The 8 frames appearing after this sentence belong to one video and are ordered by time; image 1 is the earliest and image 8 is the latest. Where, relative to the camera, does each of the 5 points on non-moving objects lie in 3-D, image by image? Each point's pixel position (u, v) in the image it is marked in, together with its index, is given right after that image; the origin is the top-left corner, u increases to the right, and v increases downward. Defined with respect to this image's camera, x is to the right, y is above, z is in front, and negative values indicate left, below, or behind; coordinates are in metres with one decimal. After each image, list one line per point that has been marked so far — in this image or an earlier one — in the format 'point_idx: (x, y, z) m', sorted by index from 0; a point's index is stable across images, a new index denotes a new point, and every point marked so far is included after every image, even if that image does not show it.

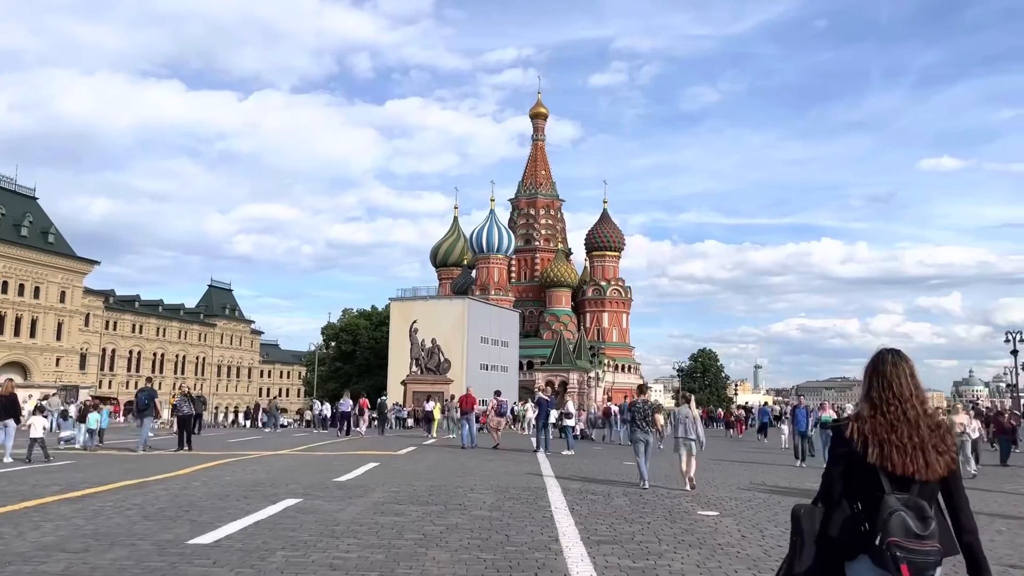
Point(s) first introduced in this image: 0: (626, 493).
0: (+1.4, -2.4, +10.6) m
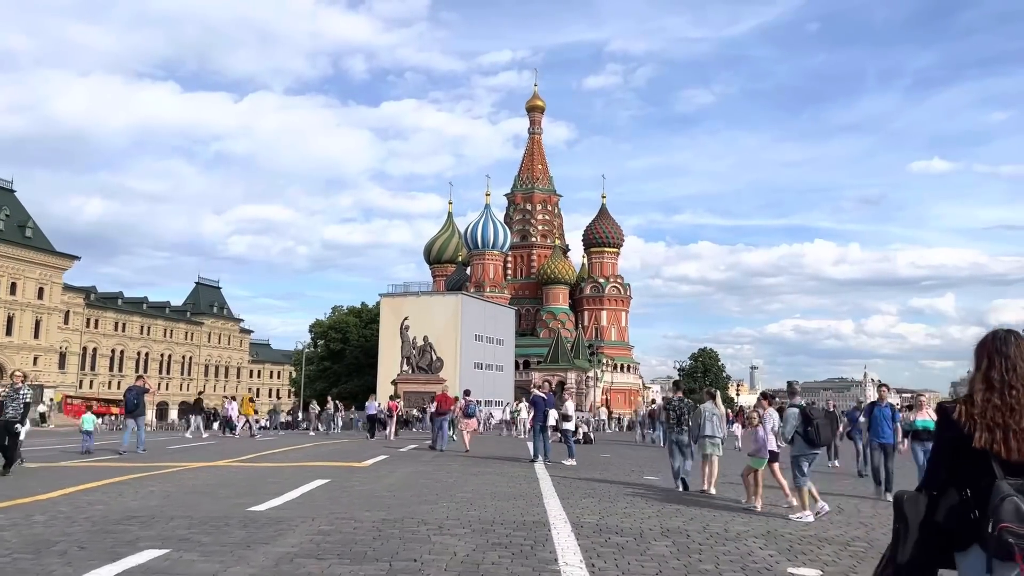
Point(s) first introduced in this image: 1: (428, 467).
0: (+1.3, -2.0, +7.5) m
1: (-1.2, -2.5, +12.3) m
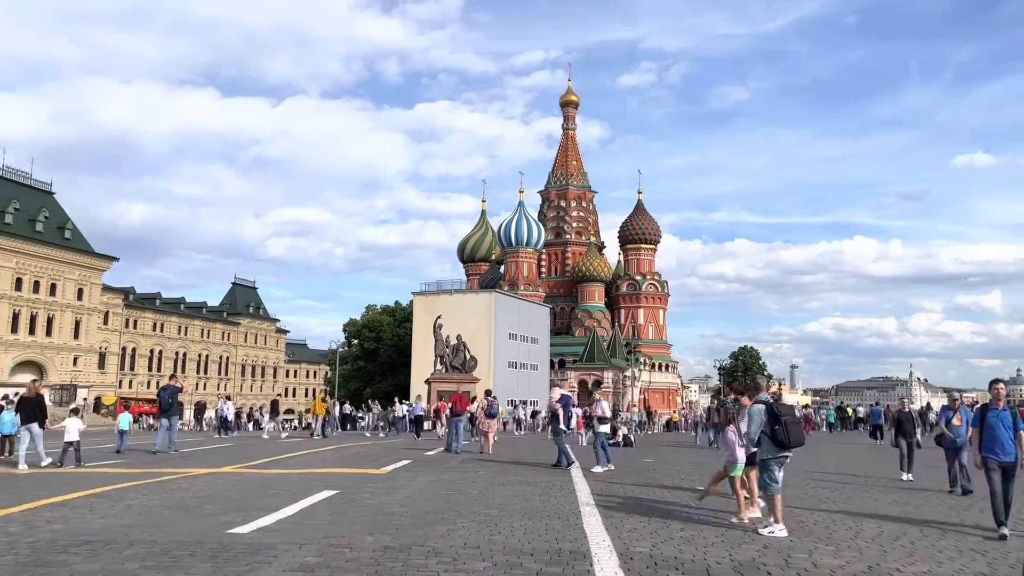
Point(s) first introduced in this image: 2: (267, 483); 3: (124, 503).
0: (+1.5, -1.8, +6.1) m
1: (-0.8, -2.4, +11.1) m
2: (-2.7, -2.2, +9.8) m
3: (-3.4, -1.9, +7.7) m
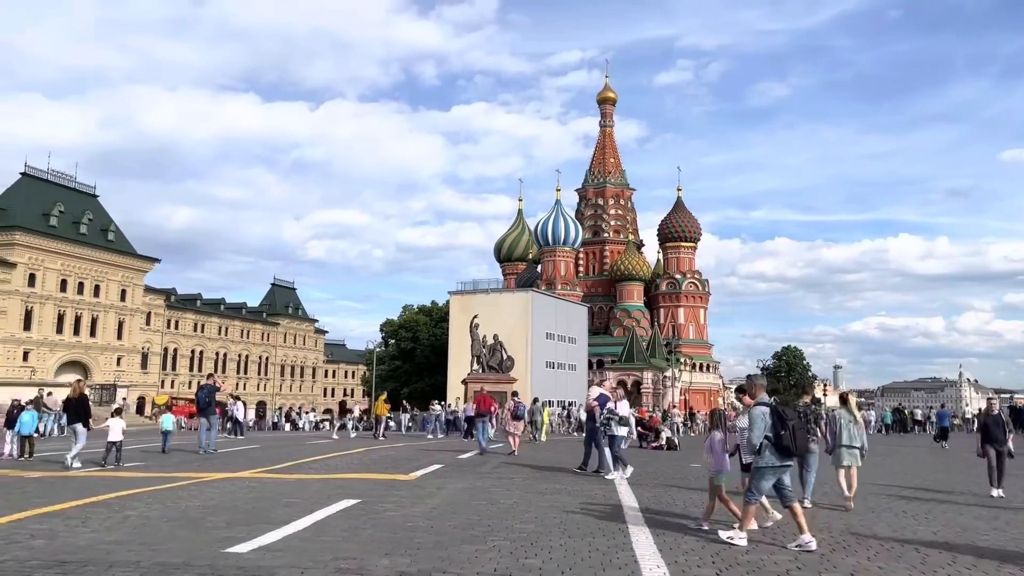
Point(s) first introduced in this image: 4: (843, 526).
0: (+1.8, -1.7, +5.2) m
1: (-0.4, -2.3, +10.2) m
2: (-2.3, -2.1, +9.0) m
3: (-3.1, -1.8, +7.0) m
4: (+2.9, -2.1, +7.6) m
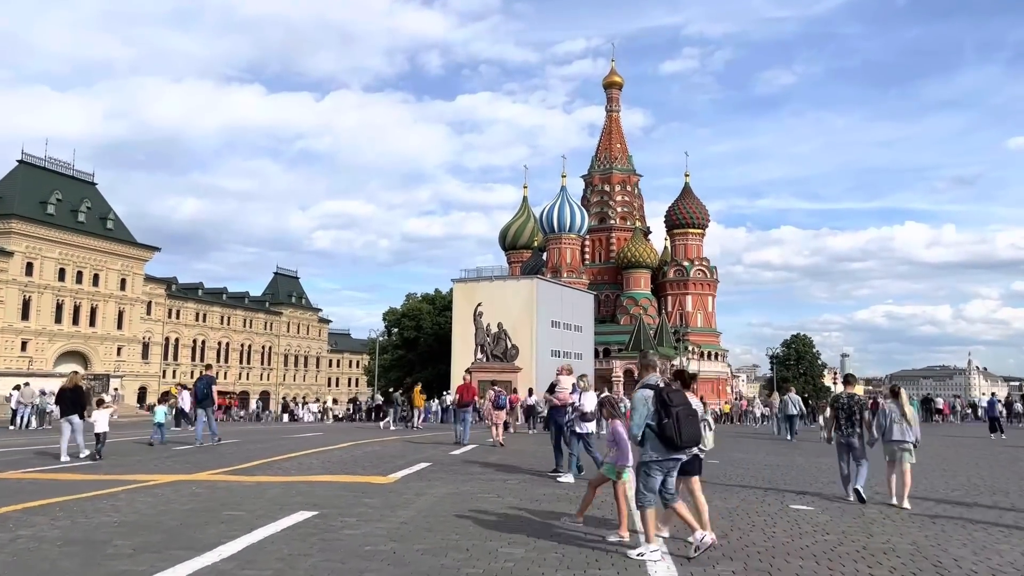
0: (+1.7, -1.4, +3.8) m
1: (-0.4, -2.0, +8.8) m
2: (-2.4, -1.8, +7.6) m
3: (-3.2, -1.6, +5.6) m
4: (+2.8, -1.8, +6.2) m
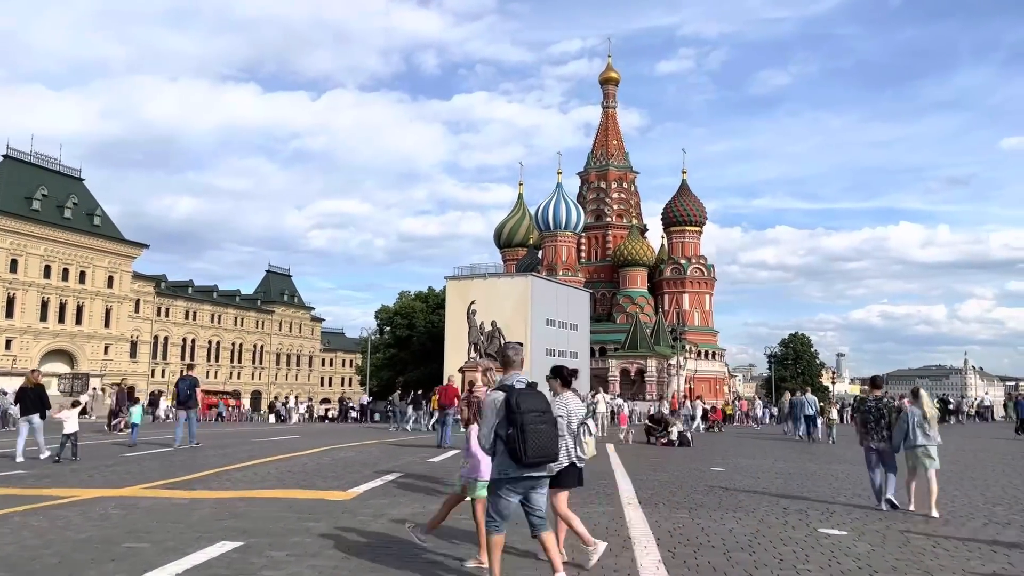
0: (+1.5, -1.3, +2.4) m
1: (-0.6, -1.8, +7.4) m
2: (-2.6, -1.7, +6.2) m
3: (-3.3, -1.4, +4.2) m
4: (+2.7, -1.7, +4.8) m
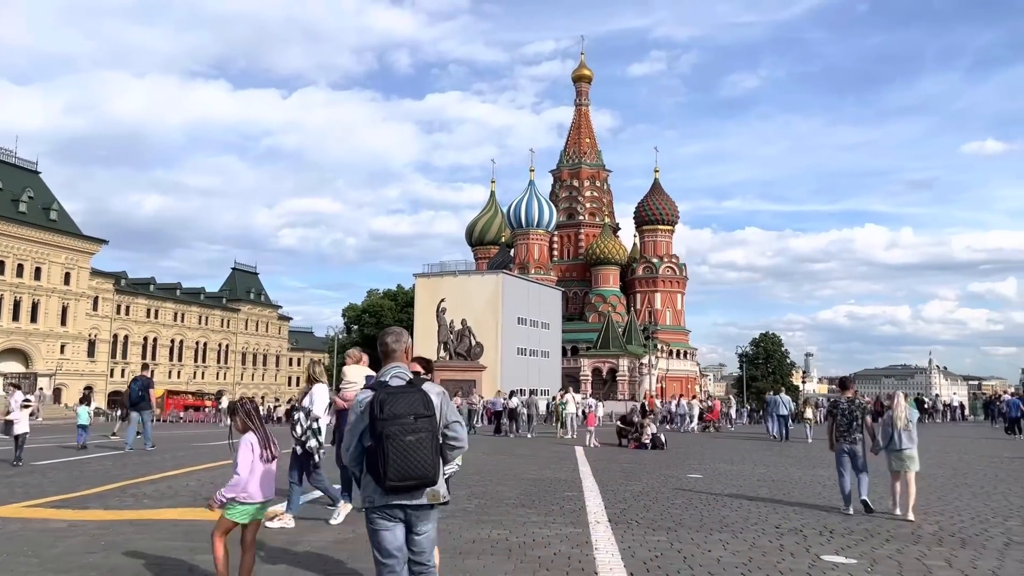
0: (+1.4, -1.2, +1.0) m
1: (-0.9, -1.7, +6.0) m
2: (-2.8, -1.5, +4.7) m
3: (-3.5, -1.3, +2.7) m
4: (+2.5, -1.6, +3.5) m
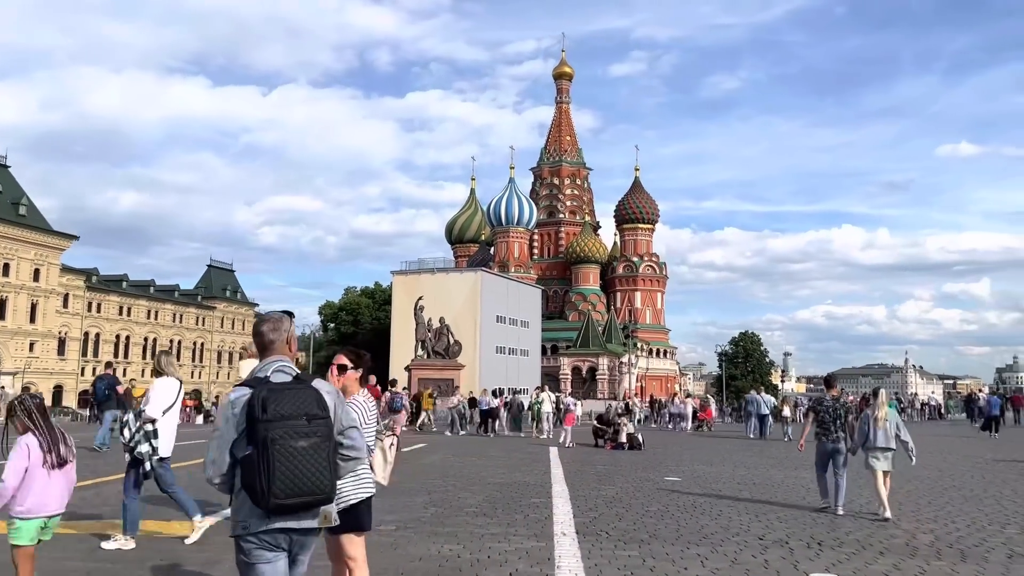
0: (+1.3, -1.1, +0.2) m
1: (-1.1, -1.6, +5.1) m
2: (-3.0, -1.4, +3.8) m
3: (-3.7, -1.2, +1.7) m
4: (+2.3, -1.5, +2.7) m
